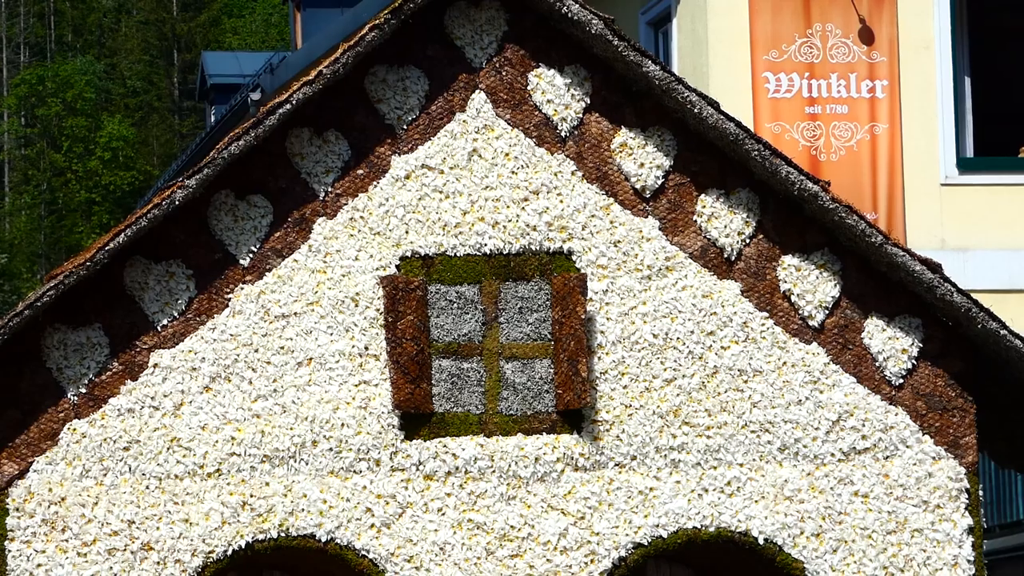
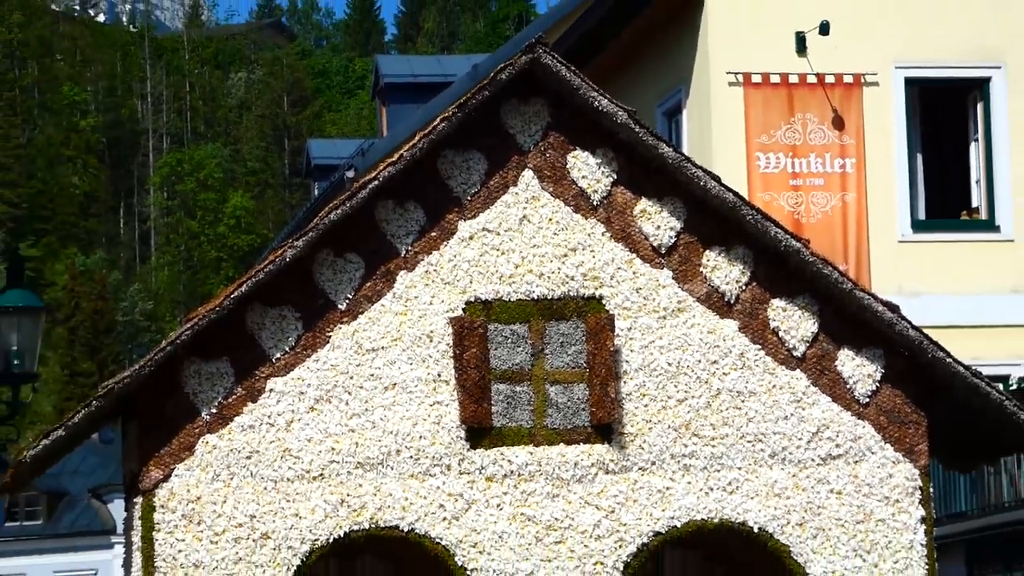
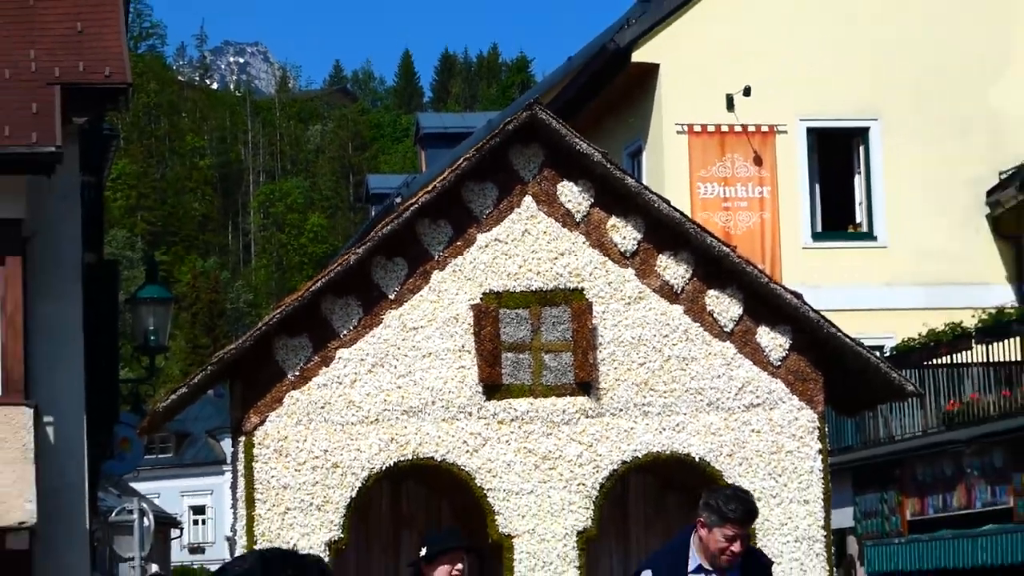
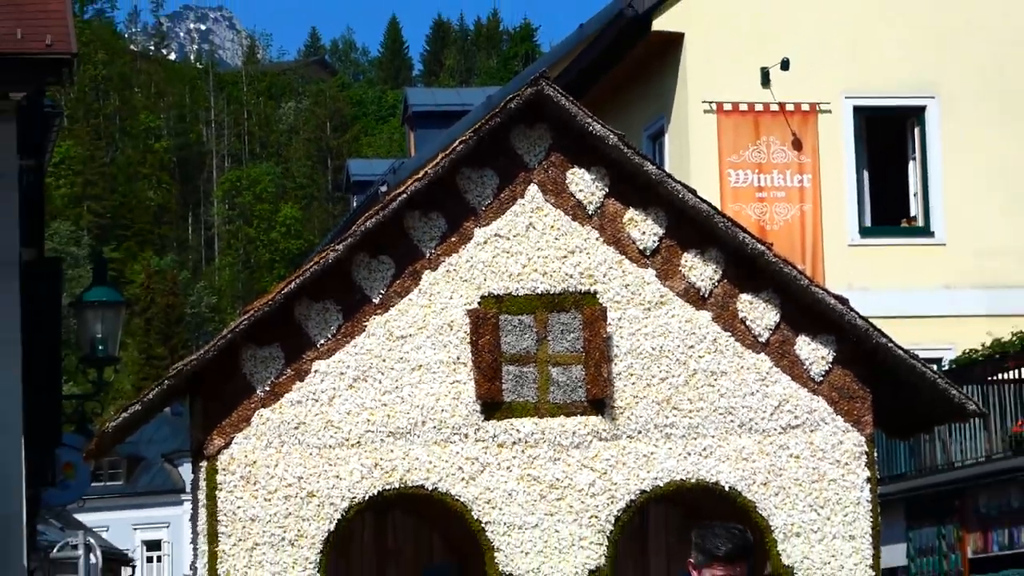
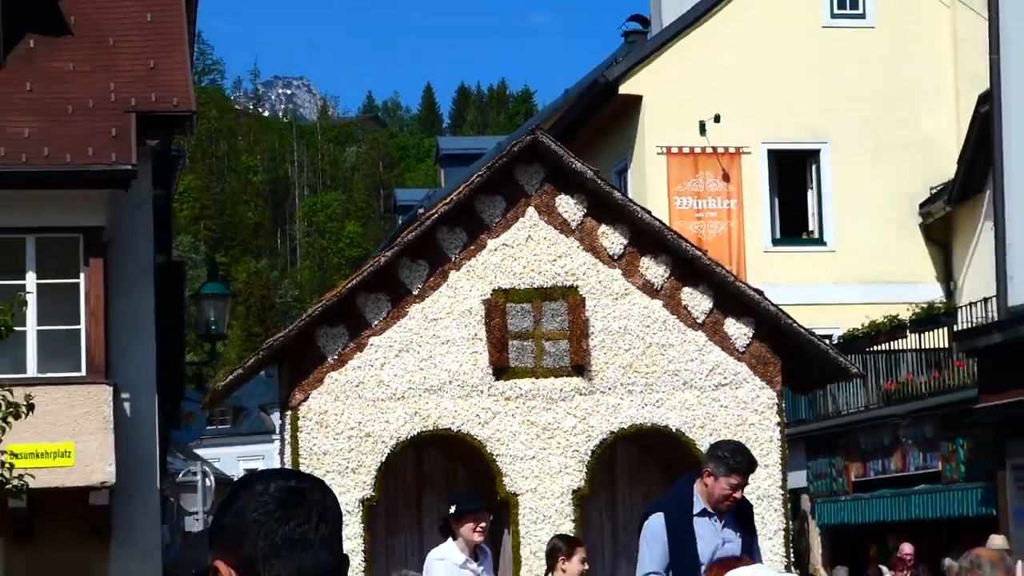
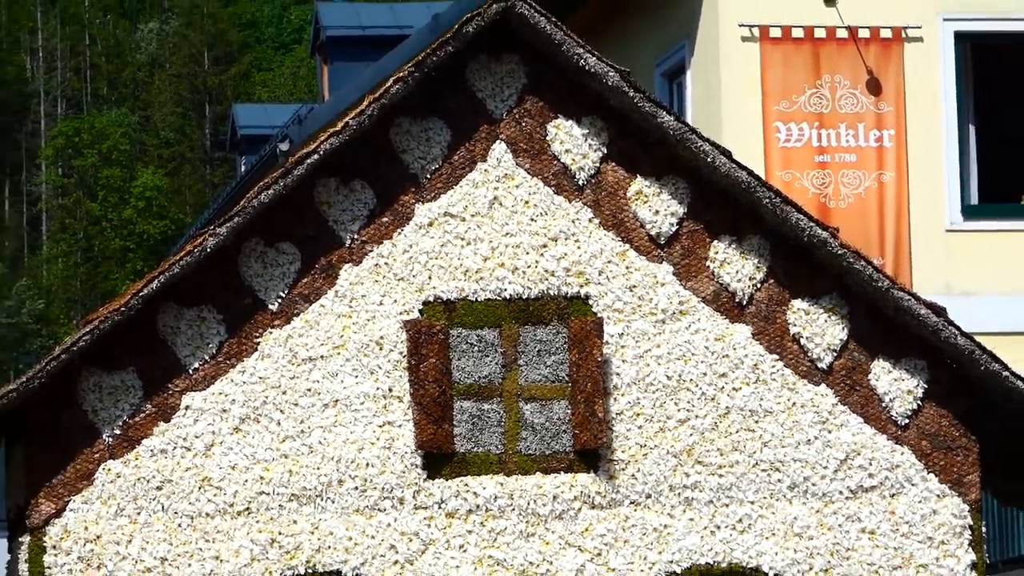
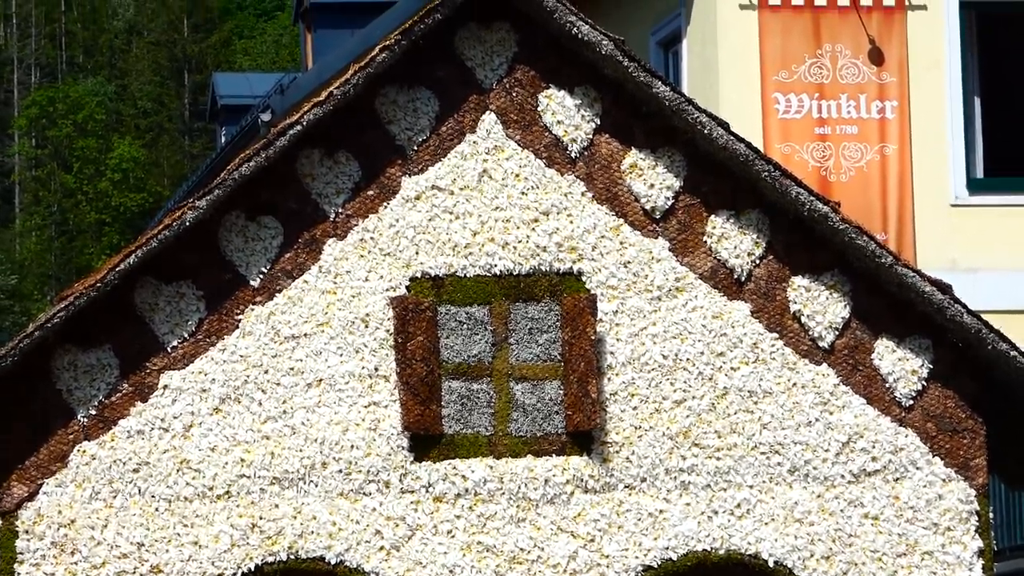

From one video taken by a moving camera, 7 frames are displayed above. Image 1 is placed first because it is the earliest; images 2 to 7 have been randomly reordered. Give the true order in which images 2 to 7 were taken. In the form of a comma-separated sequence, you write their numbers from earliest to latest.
7, 6, 2, 4, 3, 5
